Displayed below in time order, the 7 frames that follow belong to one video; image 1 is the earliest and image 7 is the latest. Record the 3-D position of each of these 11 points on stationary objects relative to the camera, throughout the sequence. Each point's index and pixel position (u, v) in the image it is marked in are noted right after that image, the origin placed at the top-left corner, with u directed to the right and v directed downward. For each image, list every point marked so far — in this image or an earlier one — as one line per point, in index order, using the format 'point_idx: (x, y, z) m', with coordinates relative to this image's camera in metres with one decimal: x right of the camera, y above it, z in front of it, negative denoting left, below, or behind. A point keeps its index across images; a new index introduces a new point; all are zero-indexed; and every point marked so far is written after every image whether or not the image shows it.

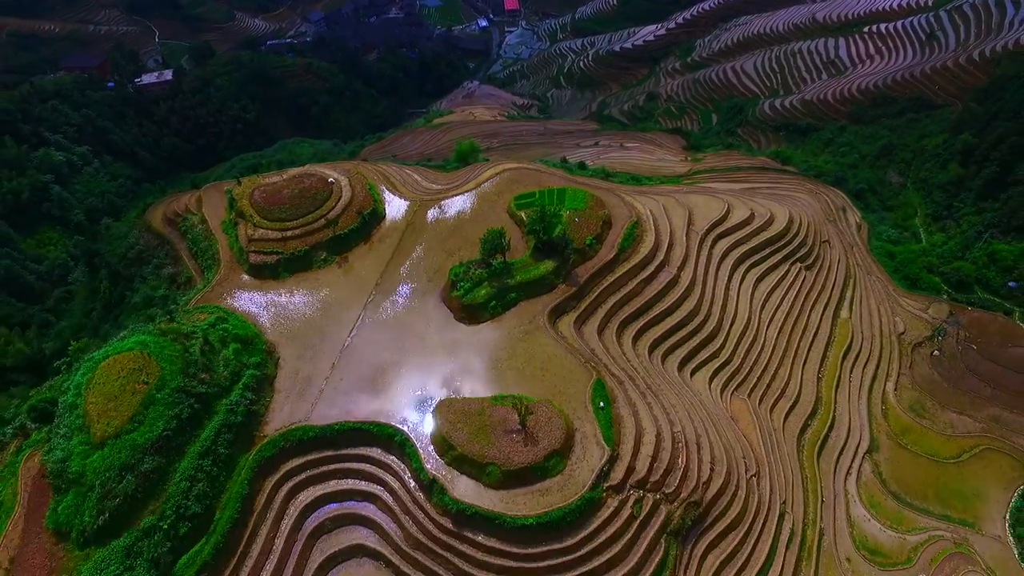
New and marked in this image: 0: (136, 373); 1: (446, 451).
0: (-7.3, -1.6, +17.7) m
1: (-1.3, -3.1, +18.0) m
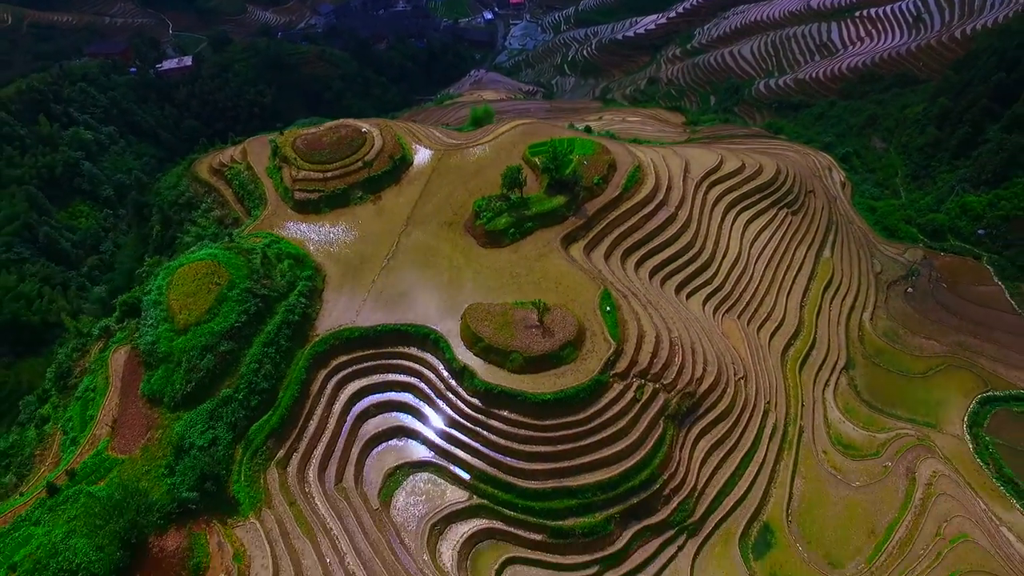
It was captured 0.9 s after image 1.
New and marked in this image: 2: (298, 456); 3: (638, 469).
0: (-6.8, +0.3, +20.6) m
1: (-0.8, -1.3, +20.9) m
2: (-4.4, -3.5, +18.9) m
3: (+2.7, -3.9, +19.7) m
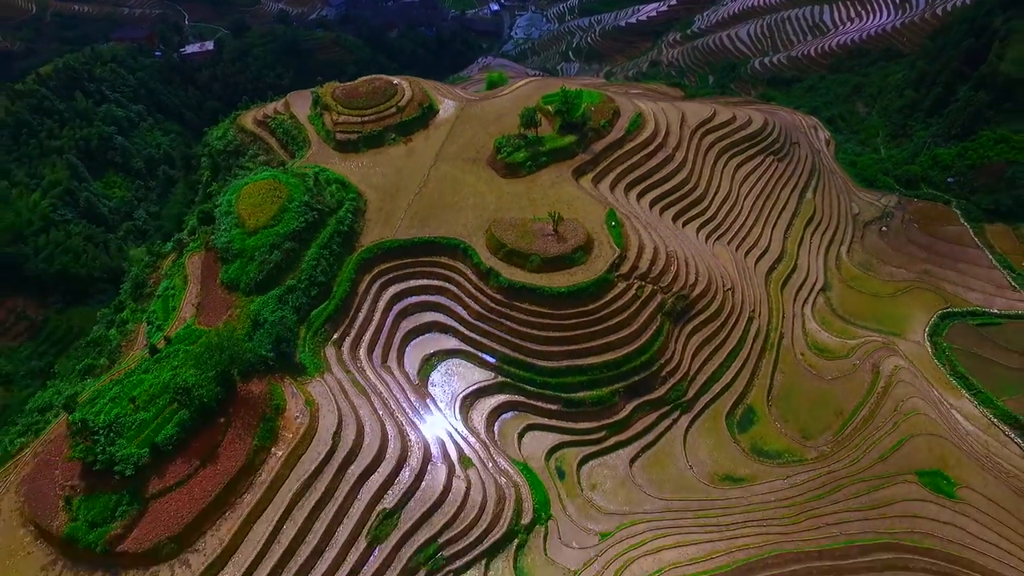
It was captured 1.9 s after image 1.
0: (-6.3, +2.5, +24.0) m
1: (-0.3, +1.0, +24.3) m
2: (-3.9, -1.2, +22.3) m
3: (+3.2, -1.6, +23.1) m
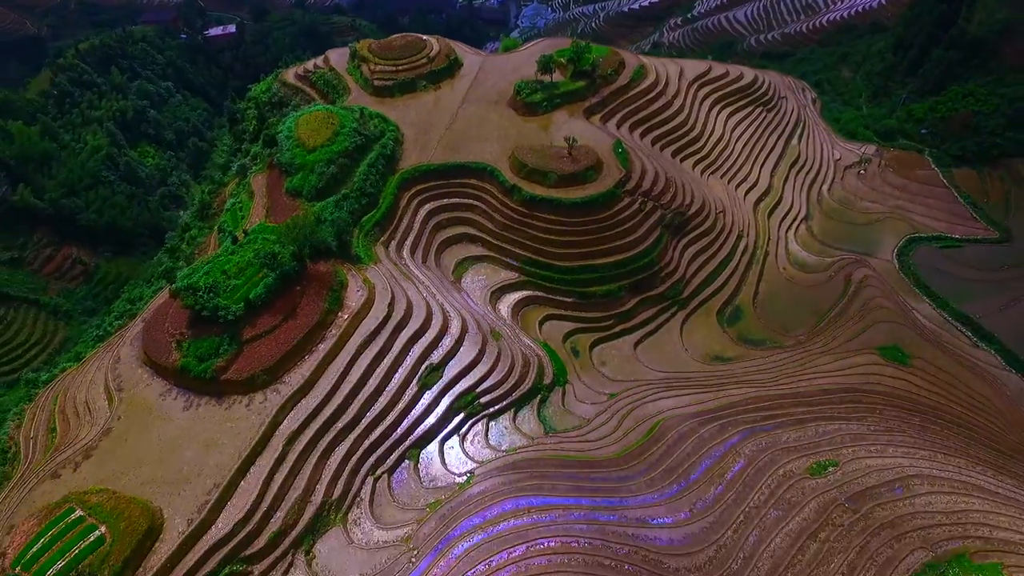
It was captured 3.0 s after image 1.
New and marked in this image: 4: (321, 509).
0: (-5.7, +5.1, +27.8) m
1: (+0.3, +3.6, +28.1) m
2: (-3.3, +1.3, +26.1) m
3: (+3.8, +0.9, +26.9) m
4: (-3.8, -4.4, +18.0) m
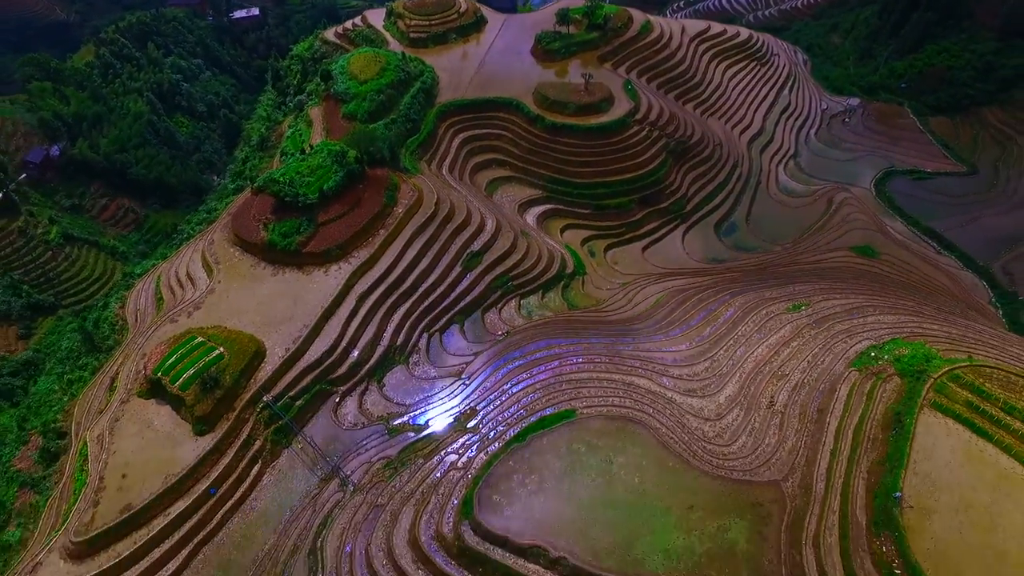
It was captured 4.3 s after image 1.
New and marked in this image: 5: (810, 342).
0: (-4.9, +8.0, +31.9) m
1: (+1.1, +6.4, +32.1) m
2: (-2.5, +4.2, +30.2) m
3: (+4.7, +3.8, +30.9) m
4: (-3.0, -1.5, +22.0) m
5: (+6.2, -1.1, +18.8) m
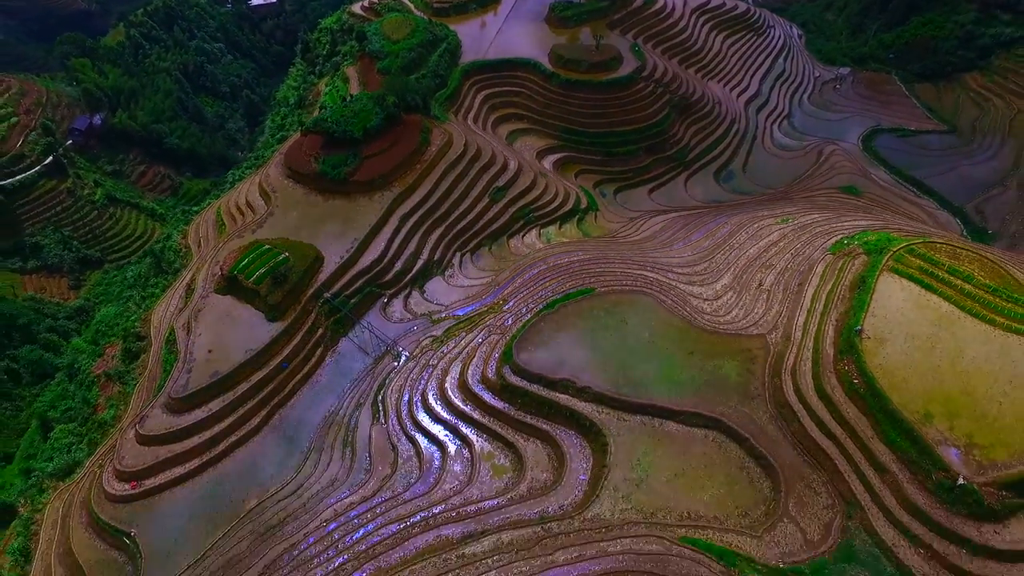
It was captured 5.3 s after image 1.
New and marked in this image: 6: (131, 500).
0: (-4.2, +10.2, +35.0) m
1: (+1.8, +8.7, +35.3) m
2: (-1.8, +6.4, +33.3) m
3: (+5.3, +6.0, +34.0) m
4: (-2.4, +0.7, +25.2) m
5: (+6.8, +1.1, +21.9) m
6: (-7.7, -4.3, +18.4) m
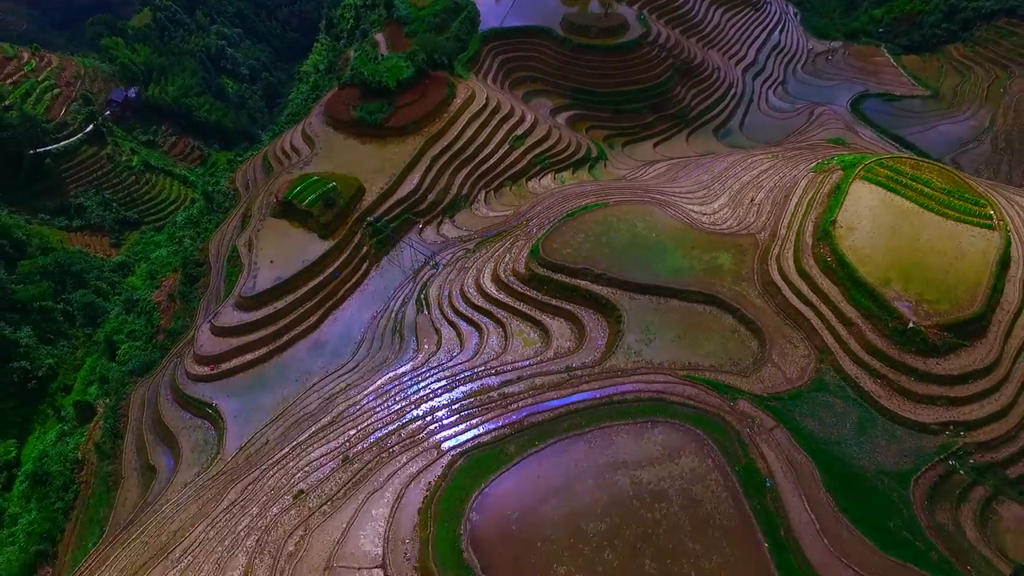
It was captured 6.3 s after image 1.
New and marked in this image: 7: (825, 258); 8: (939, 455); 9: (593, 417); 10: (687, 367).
0: (-3.6, +12.3, +38.0) m
1: (+2.4, +10.8, +38.3) m
2: (-1.2, +8.6, +36.3) m
3: (+6.0, +8.1, +37.0) m
4: (-1.8, +2.8, +28.2) m
5: (+7.4, +3.2, +24.9) m
6: (-7.1, -2.1, +21.4) m
7: (+6.4, +0.6, +18.5) m
8: (+7.0, -2.7, +14.8) m
9: (+1.4, -2.1, +15.6) m
10: (+3.3, -1.5, +17.1) m
